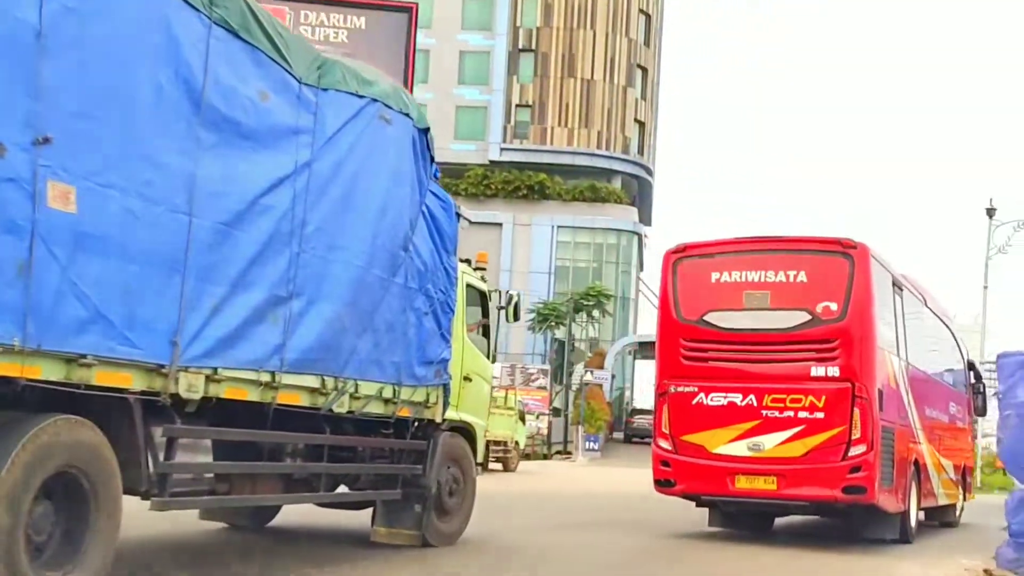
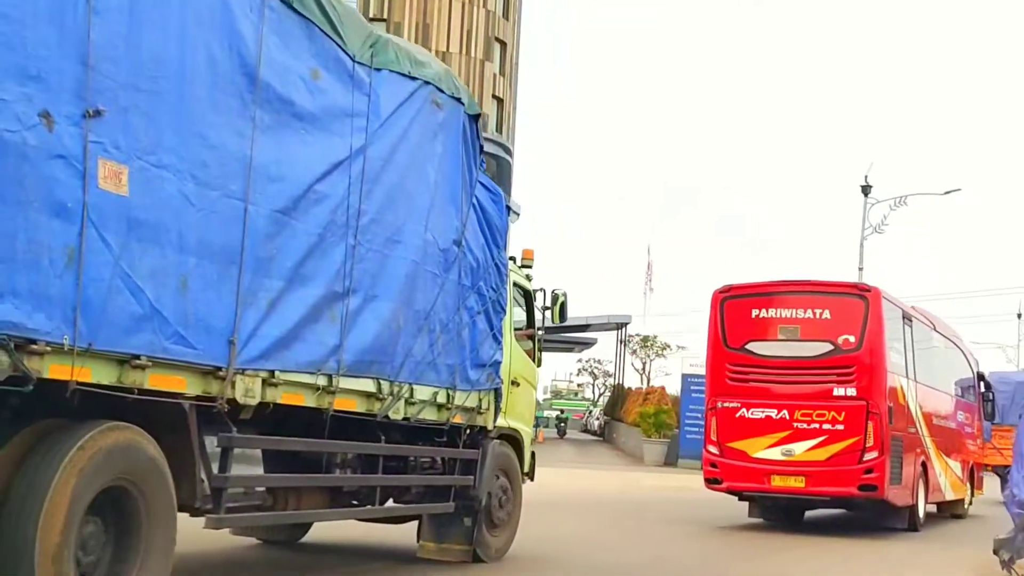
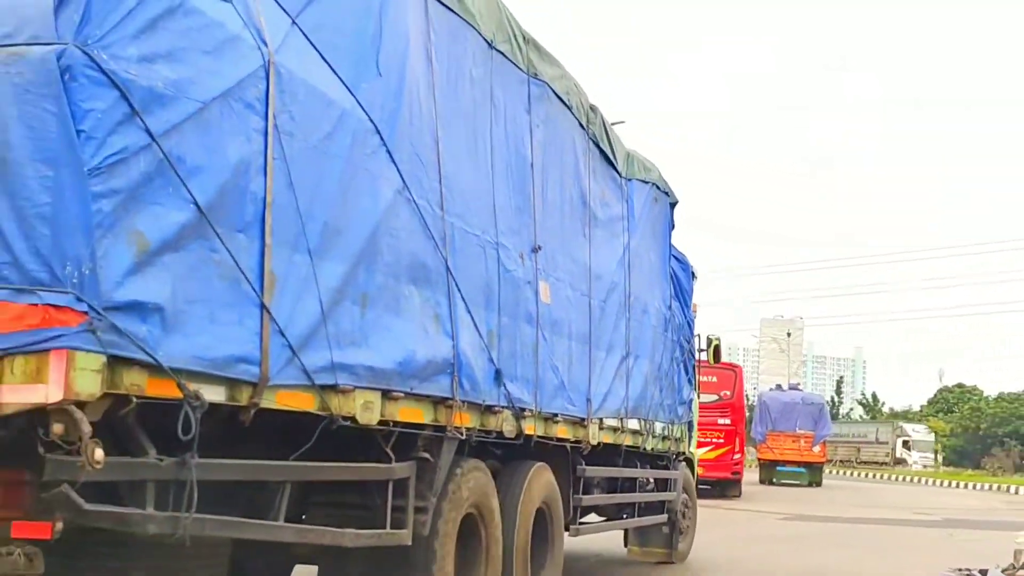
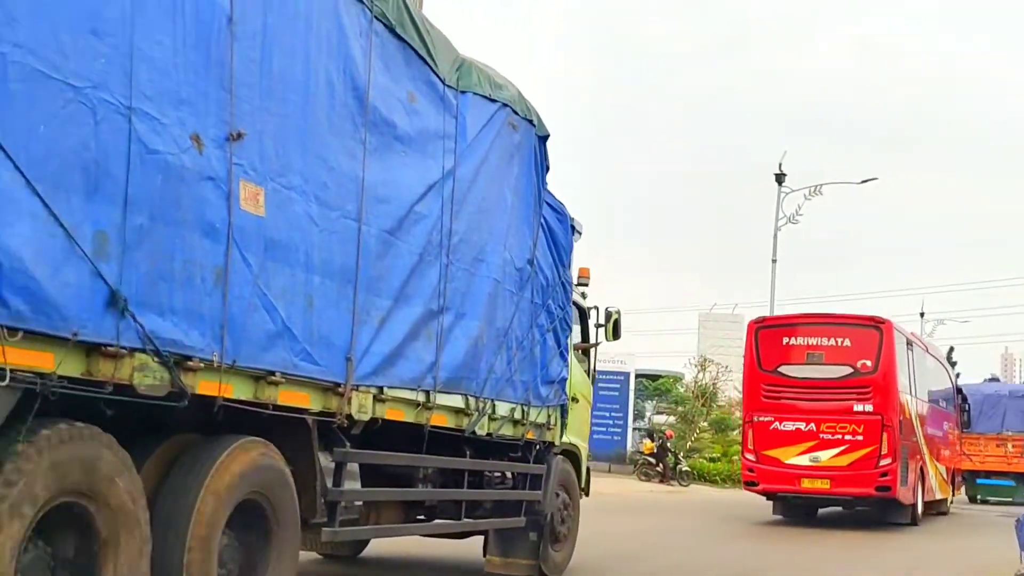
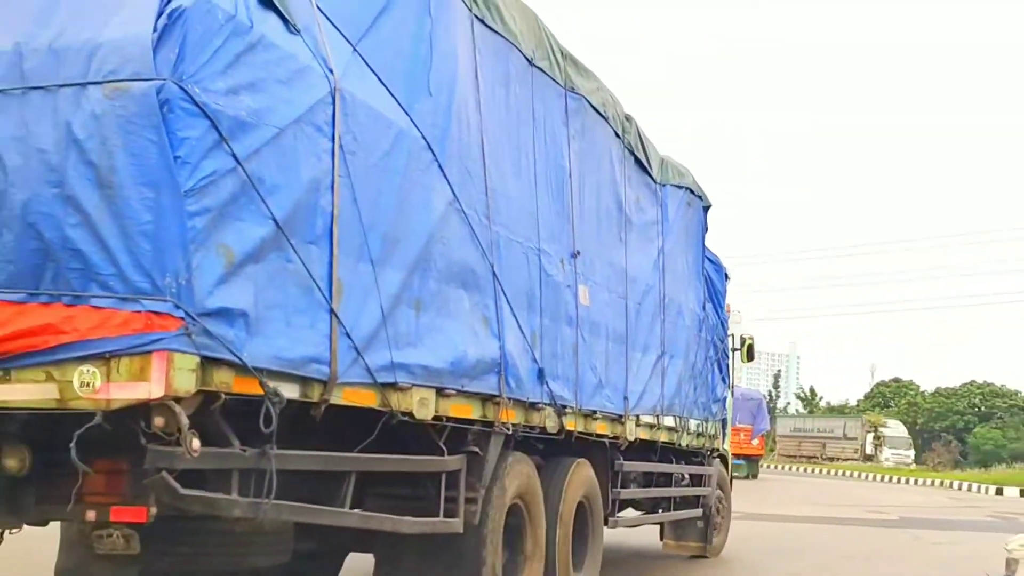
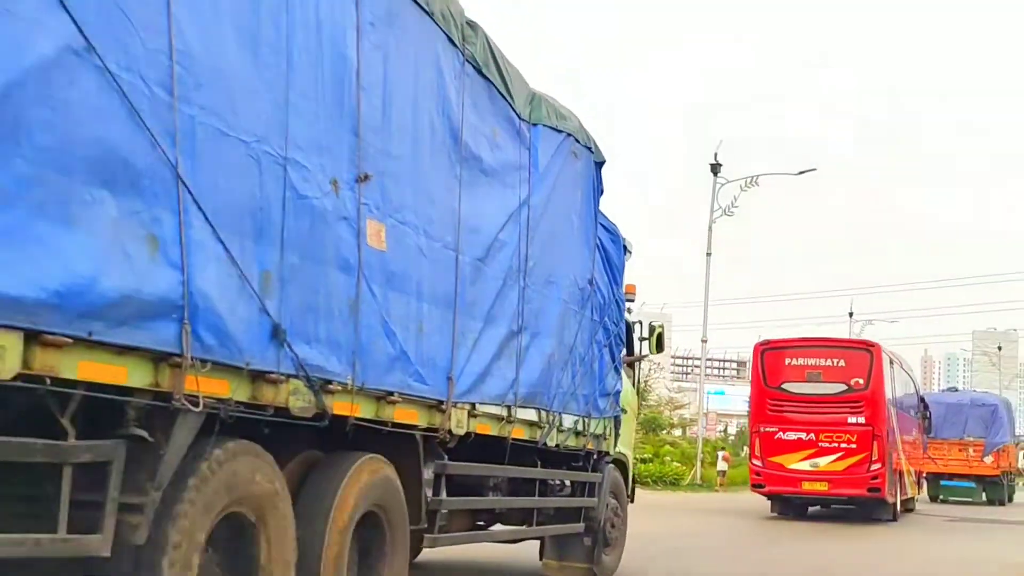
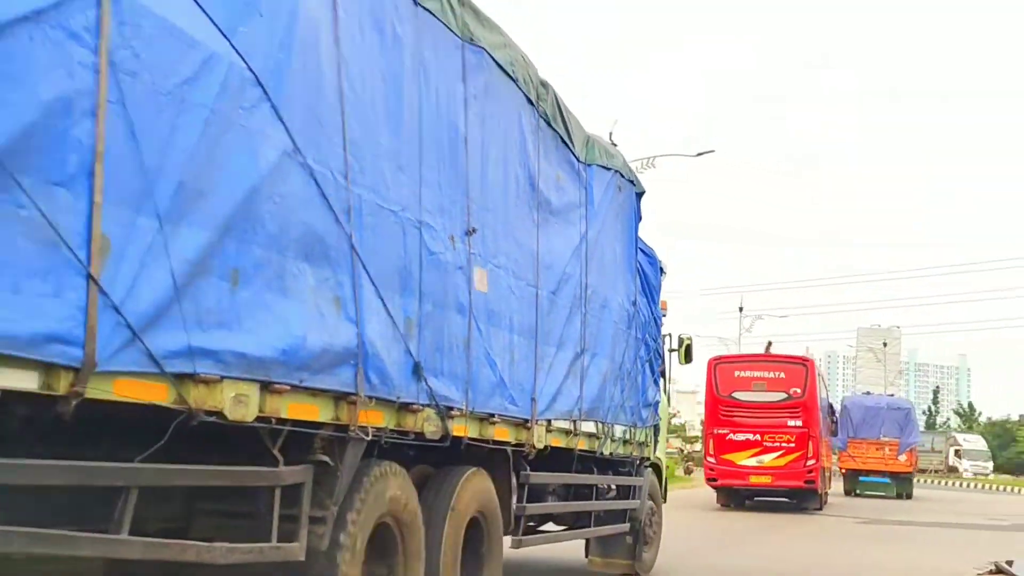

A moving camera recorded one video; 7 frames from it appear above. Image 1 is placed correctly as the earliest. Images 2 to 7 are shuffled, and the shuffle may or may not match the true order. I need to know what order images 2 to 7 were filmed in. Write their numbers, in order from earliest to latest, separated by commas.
2, 4, 6, 7, 3, 5
